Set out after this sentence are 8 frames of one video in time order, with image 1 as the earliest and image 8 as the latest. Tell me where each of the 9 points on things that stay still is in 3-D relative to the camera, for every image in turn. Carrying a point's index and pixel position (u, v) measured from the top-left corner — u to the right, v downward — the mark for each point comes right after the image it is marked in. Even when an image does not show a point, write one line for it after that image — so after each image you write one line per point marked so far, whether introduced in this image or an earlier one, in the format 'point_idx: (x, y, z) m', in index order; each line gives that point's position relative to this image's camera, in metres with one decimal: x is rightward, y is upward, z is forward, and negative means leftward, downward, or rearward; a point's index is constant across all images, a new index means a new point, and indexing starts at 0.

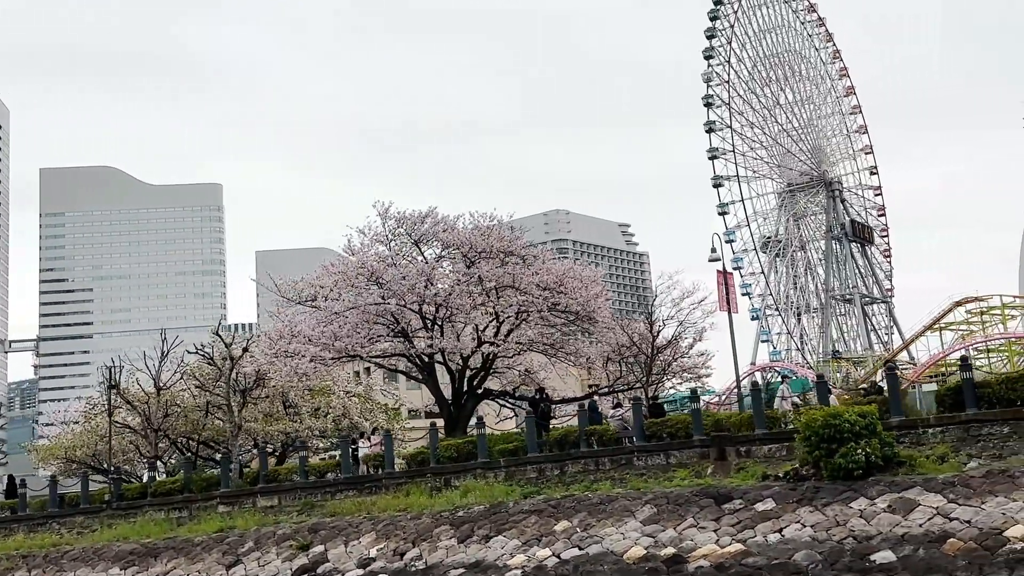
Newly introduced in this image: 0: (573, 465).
0: (+1.0, -2.9, +18.5) m
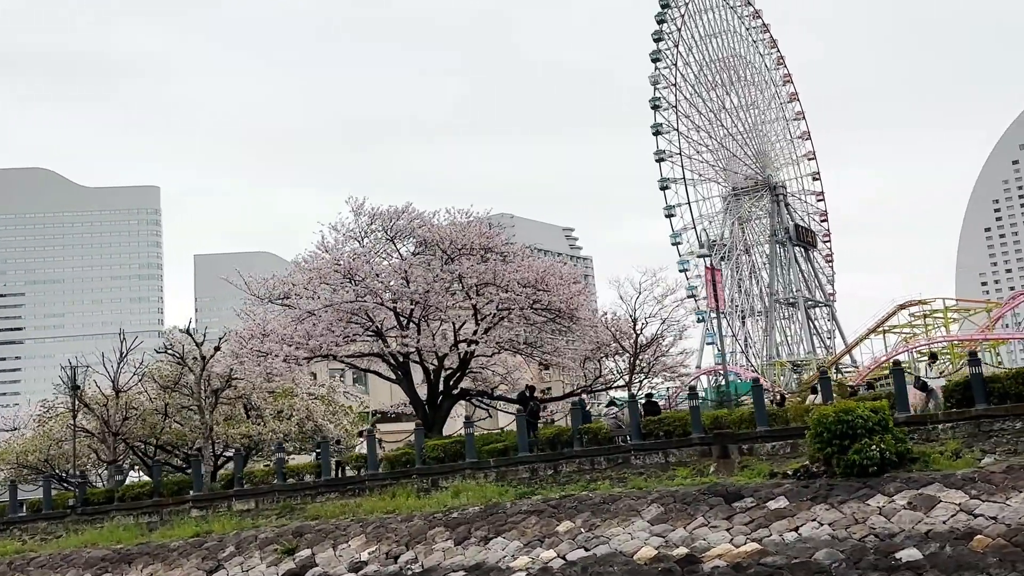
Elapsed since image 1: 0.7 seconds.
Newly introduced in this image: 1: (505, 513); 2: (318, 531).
0: (+0.9, -2.8, +18.0) m
1: (-0.1, -3.3, +16.3) m
2: (-3.1, -3.9, +18.1) m
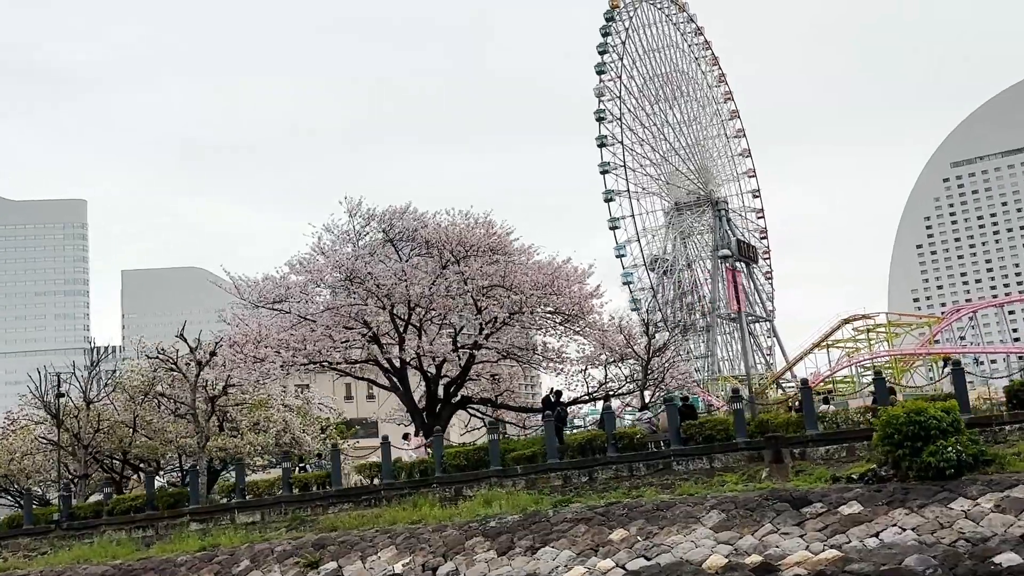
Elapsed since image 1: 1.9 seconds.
0: (+1.4, -2.8, +17.3) m
1: (+0.5, -3.2, +15.5) m
2: (-2.6, -3.9, +17.1) m
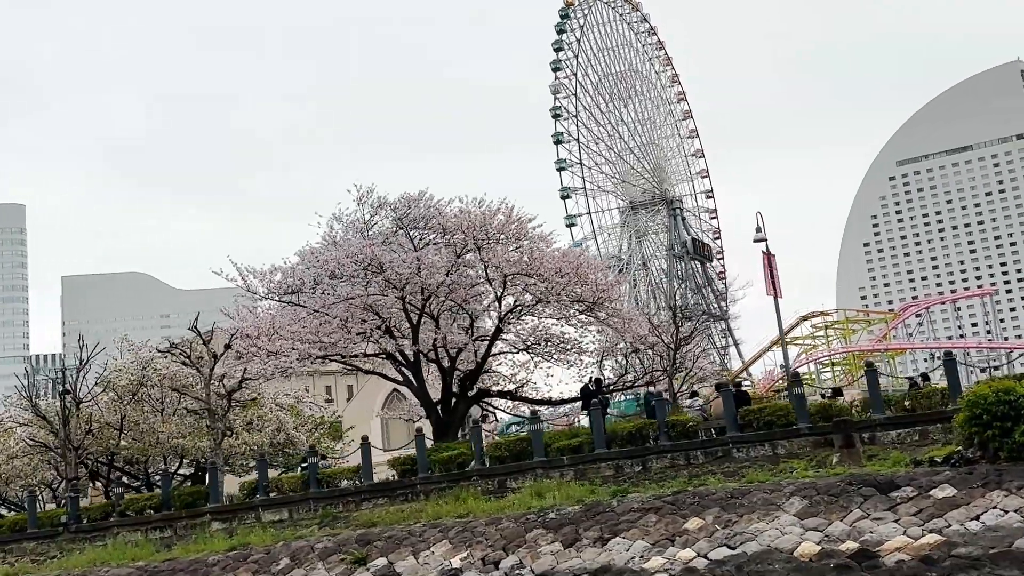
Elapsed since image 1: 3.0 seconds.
0: (+2.2, -2.6, +16.8) m
1: (+1.4, -3.0, +15.0) m
2: (-1.8, -3.6, +16.4) m
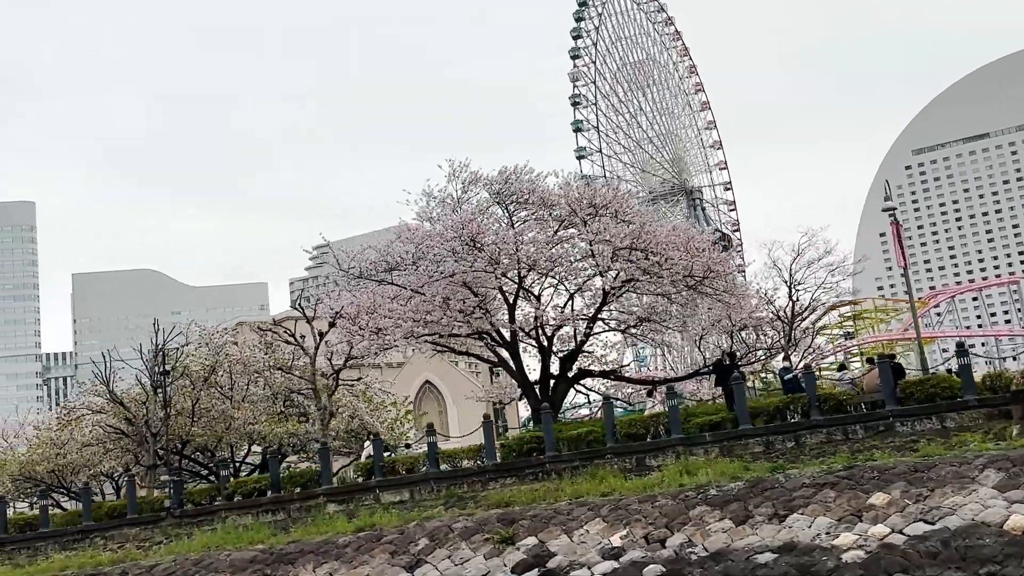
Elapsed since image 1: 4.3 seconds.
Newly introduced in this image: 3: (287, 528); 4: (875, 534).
0: (+4.3, -2.1, +16.1) m
1: (+3.4, -2.5, +14.3) m
2: (+0.3, -3.2, +15.8) m
3: (-3.8, -4.1, +19.1) m
4: (+4.0, -2.7, +12.5) m
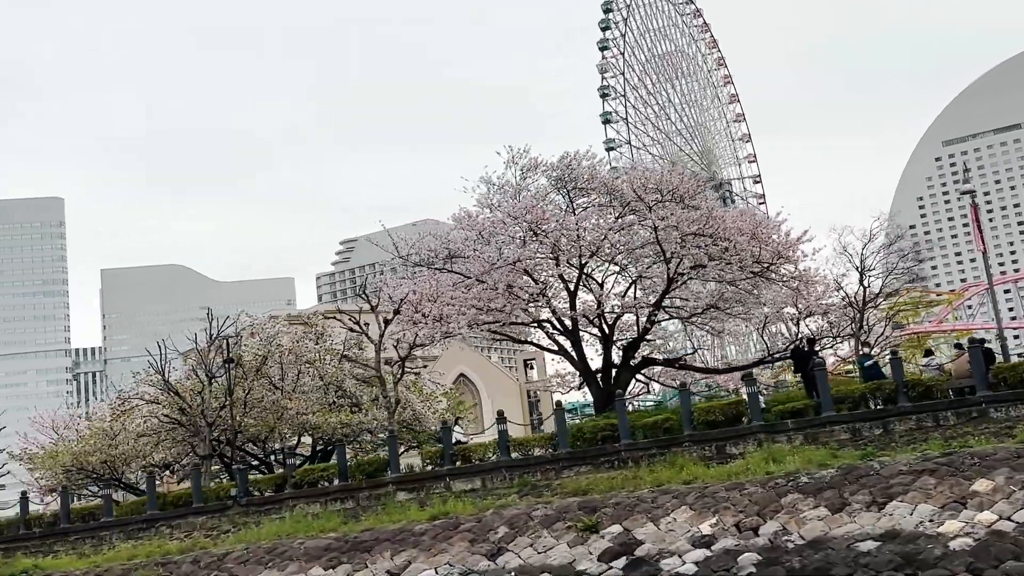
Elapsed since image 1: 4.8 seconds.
0: (+5.4, -1.9, +15.7) m
1: (+4.5, -2.3, +13.9) m
2: (+1.4, -3.0, +15.5) m
3: (-2.6, -3.8, +19.0) m
4: (+5.1, -2.5, +12.2) m
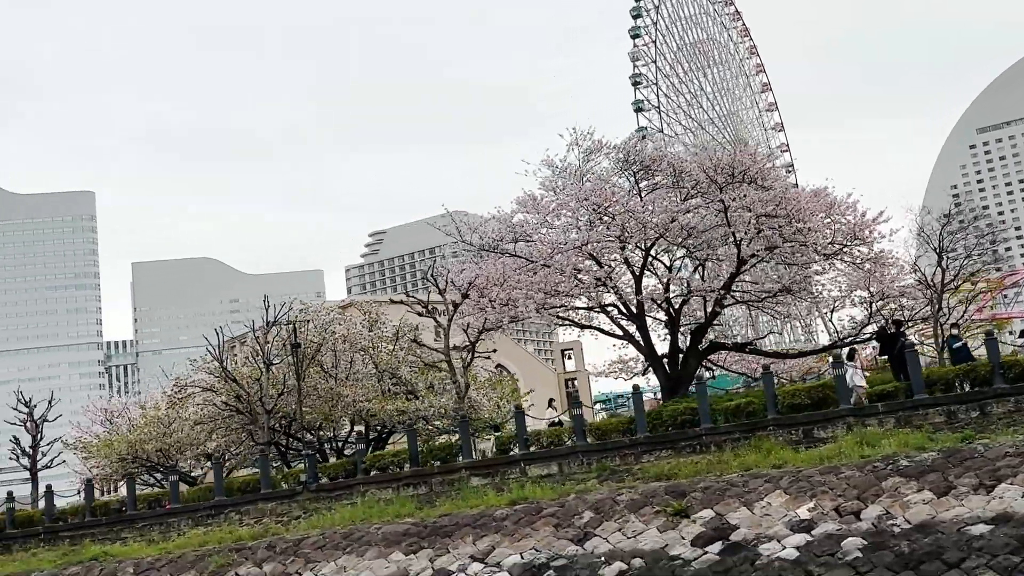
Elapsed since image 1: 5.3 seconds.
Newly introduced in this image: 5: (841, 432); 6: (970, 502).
0: (+6.6, -1.6, +15.3) m
1: (+5.6, -2.0, +13.5) m
2: (+2.6, -2.7, +15.2) m
3: (-1.3, -3.6, +18.7) m
4: (+6.2, -2.3, +11.7) m
5: (+4.7, -2.0, +16.2) m
6: (+5.2, -2.4, +12.7) m
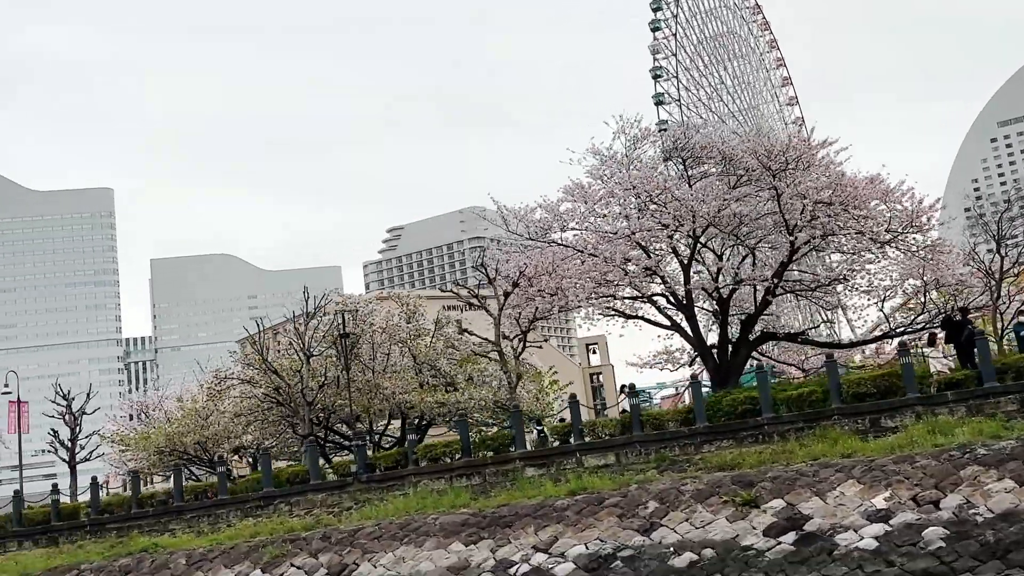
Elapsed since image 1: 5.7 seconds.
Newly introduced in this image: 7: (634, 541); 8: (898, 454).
0: (+7.4, -1.4, +14.9) m
1: (+6.5, -1.9, +13.2) m
2: (+3.5, -2.5, +14.9) m
3: (-0.4, -3.4, +18.6) m
4: (+7.0, -2.1, +11.4) m
5: (+5.6, -1.9, +15.9) m
6: (+6.0, -2.2, +12.4) m
7: (+1.6, -3.3, +14.6) m
8: (+4.9, -2.1, +14.6) m
